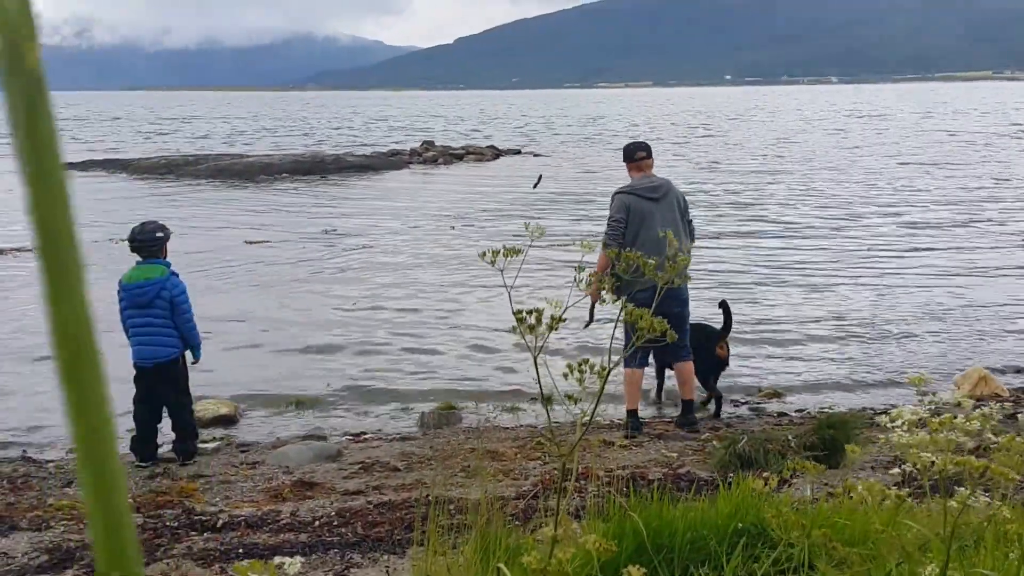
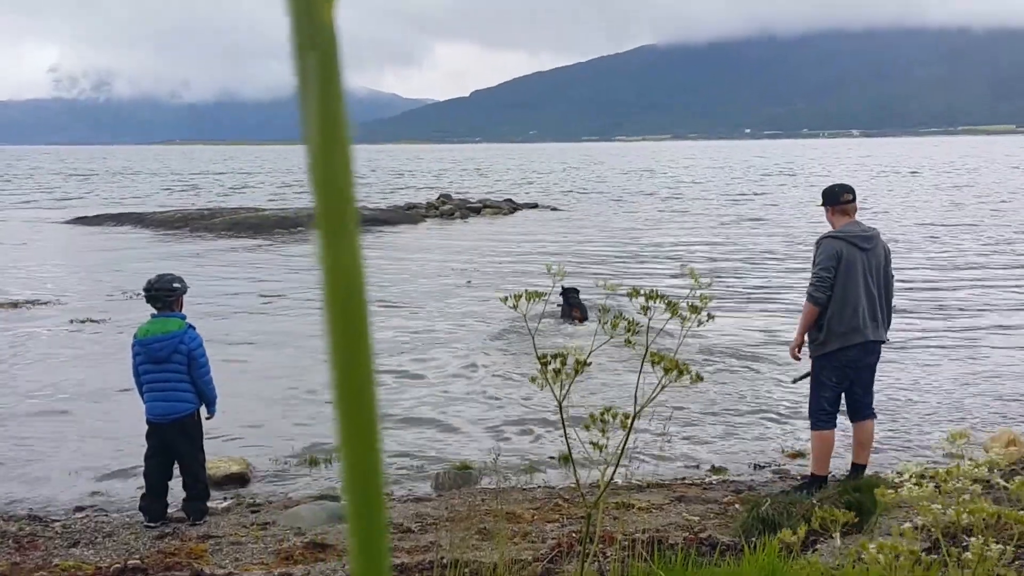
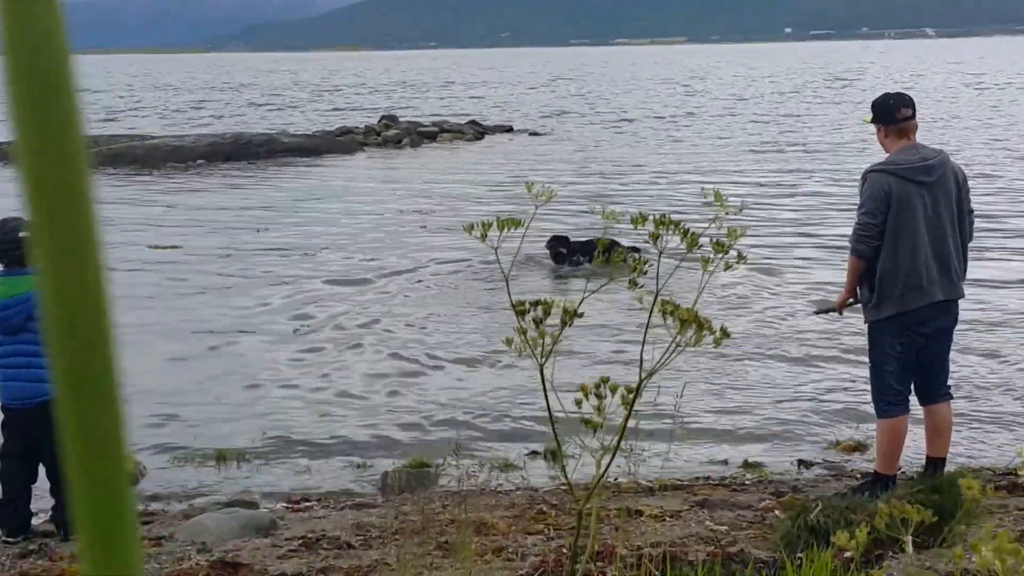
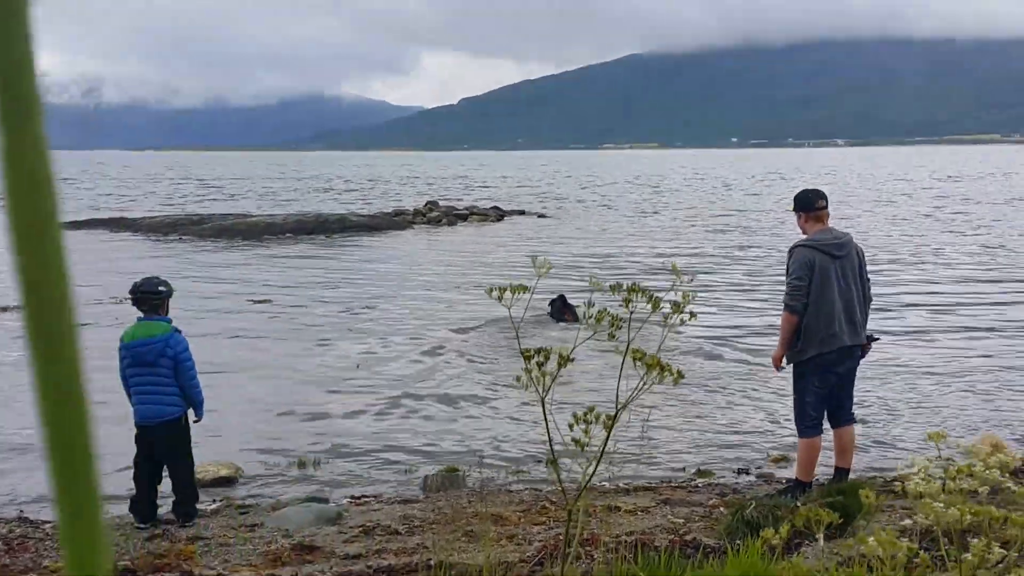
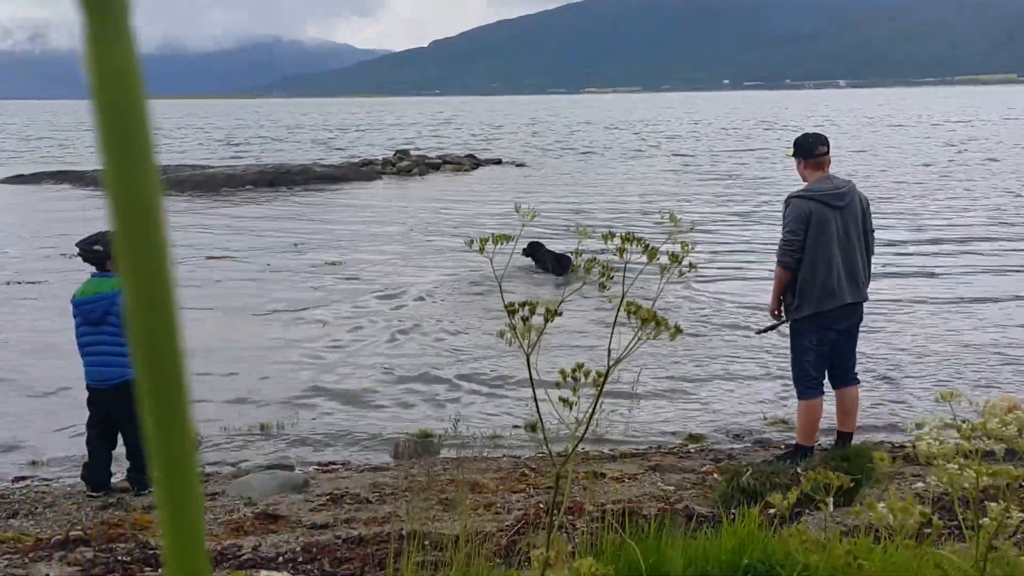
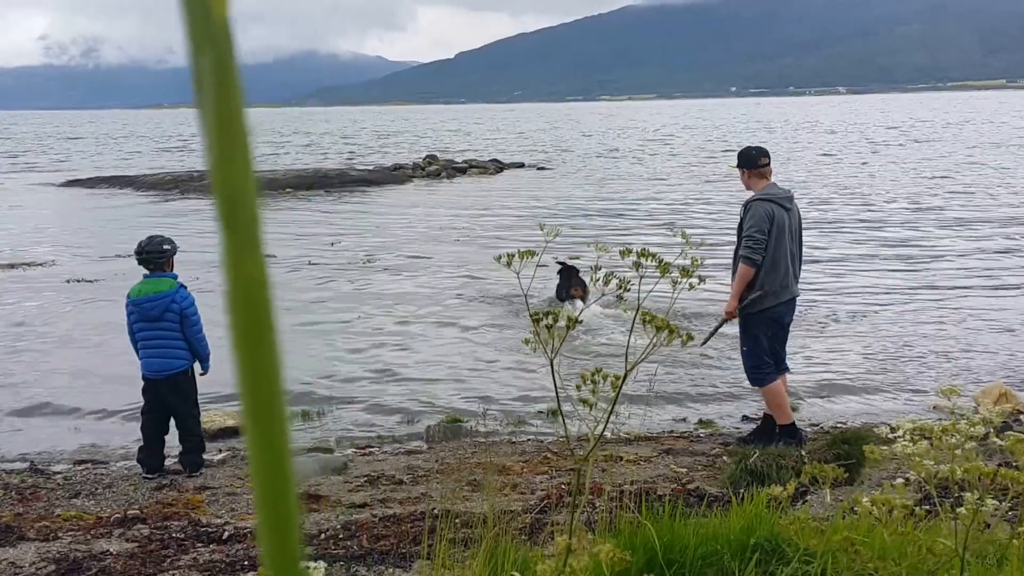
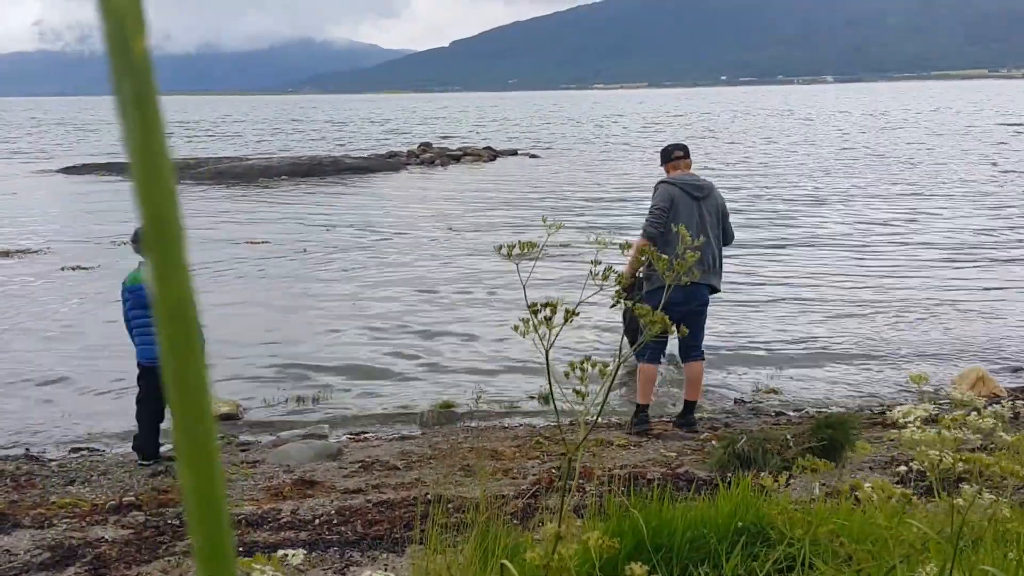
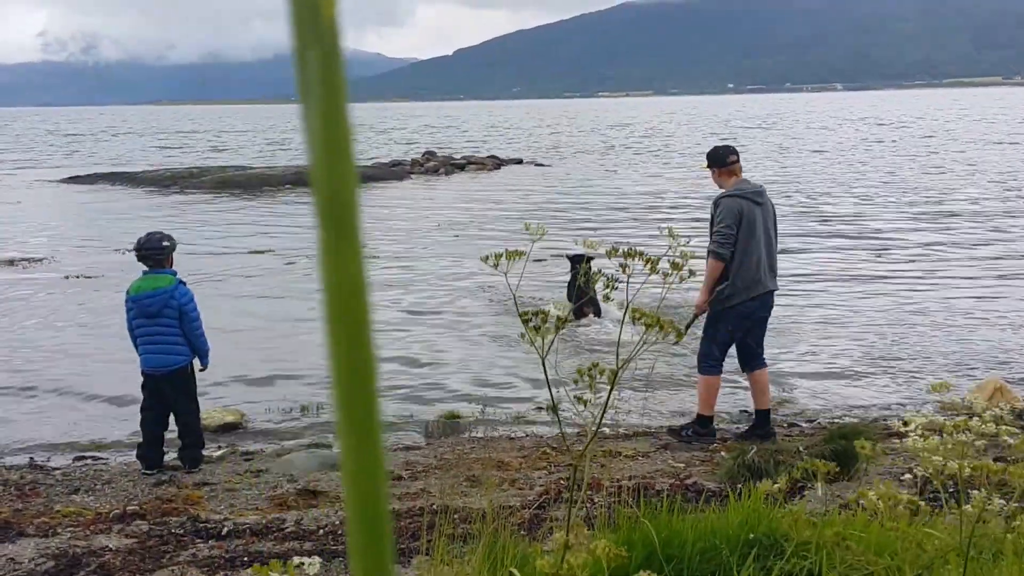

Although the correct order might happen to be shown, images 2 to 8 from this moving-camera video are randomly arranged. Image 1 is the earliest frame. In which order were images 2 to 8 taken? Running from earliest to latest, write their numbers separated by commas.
7, 8, 6, 2, 4, 5, 3
